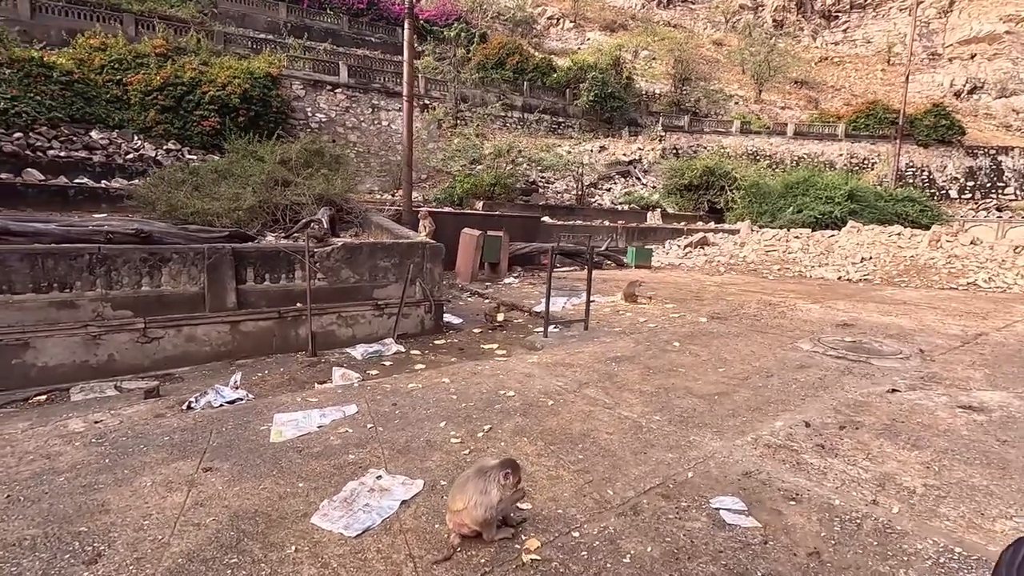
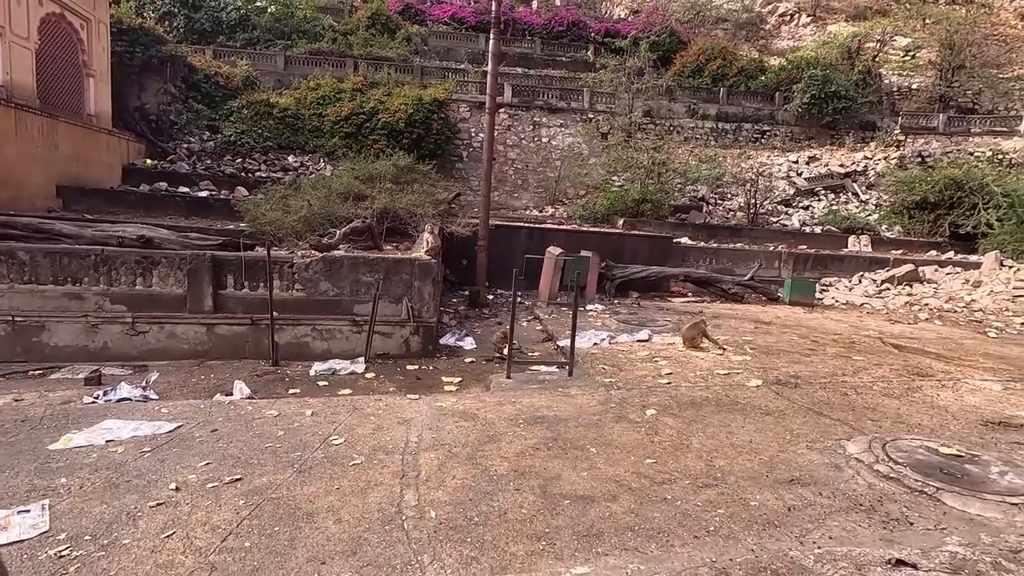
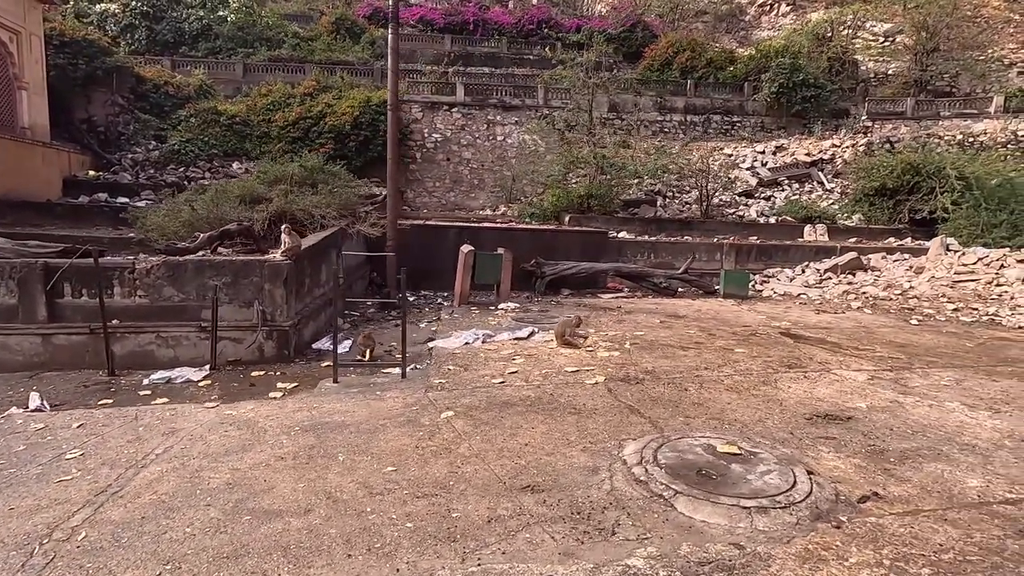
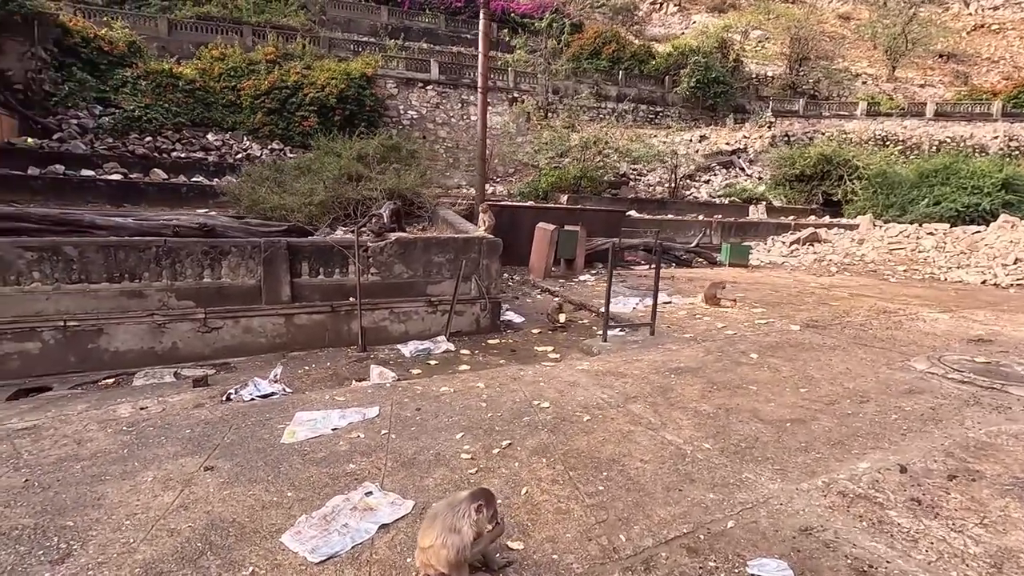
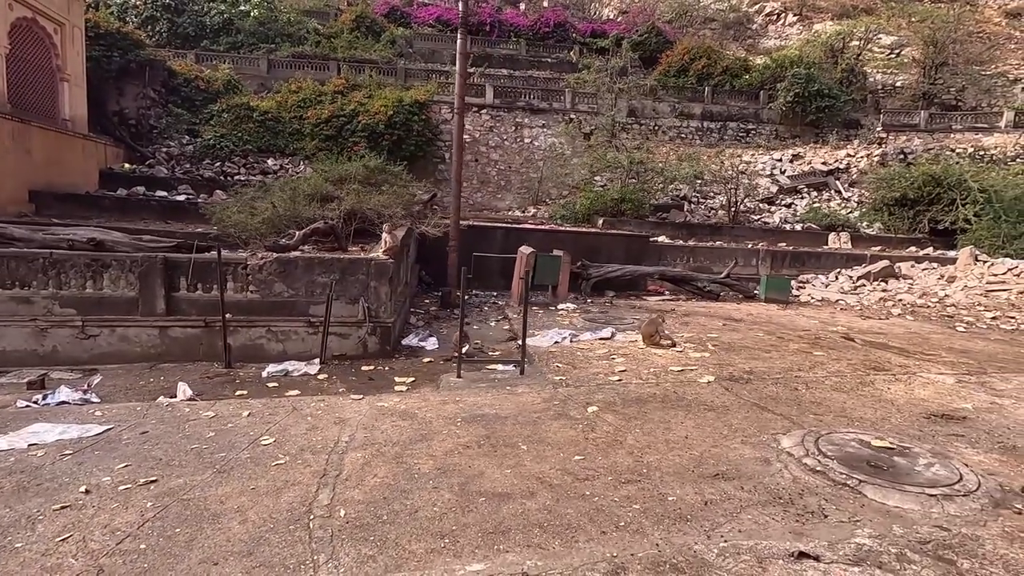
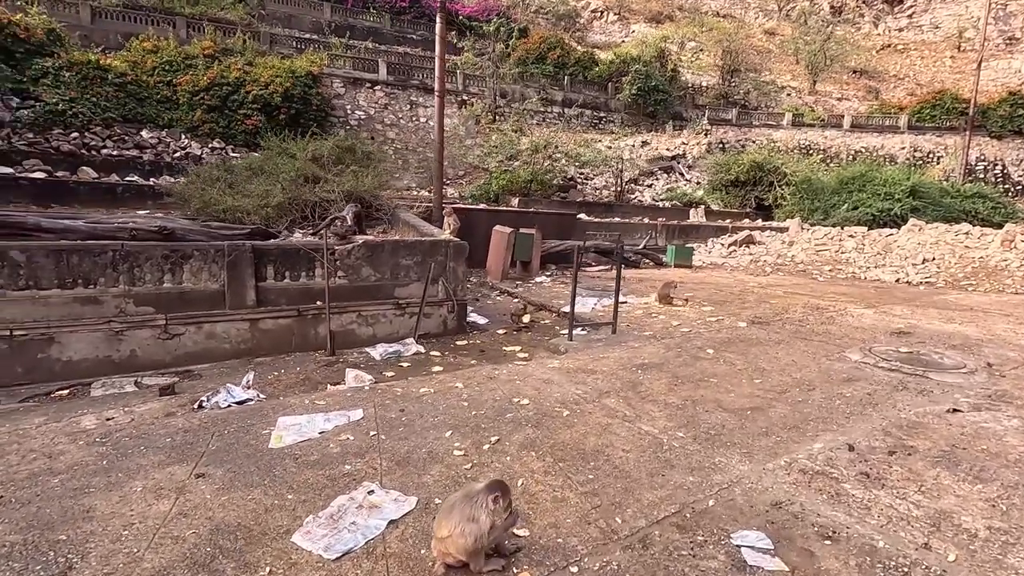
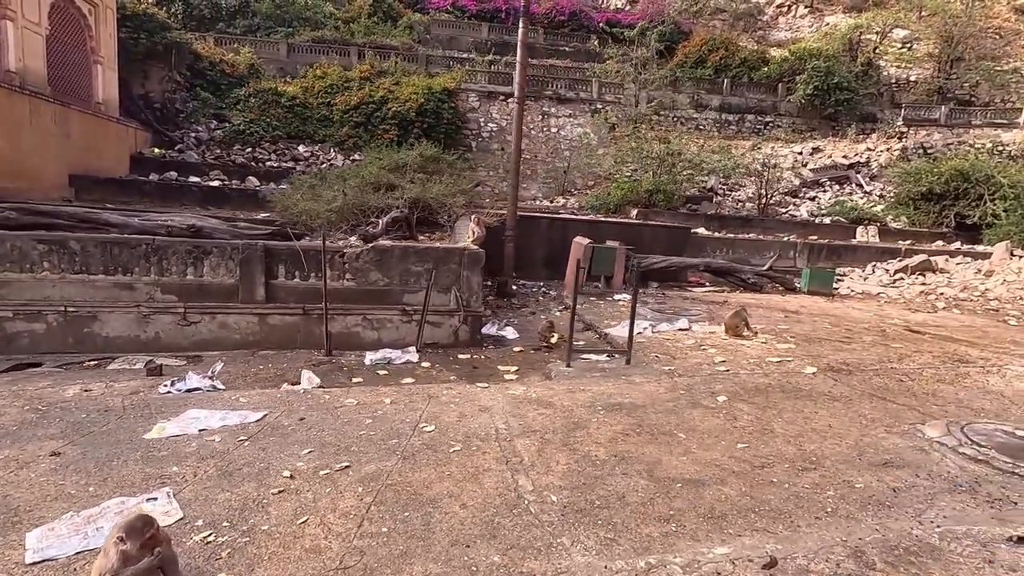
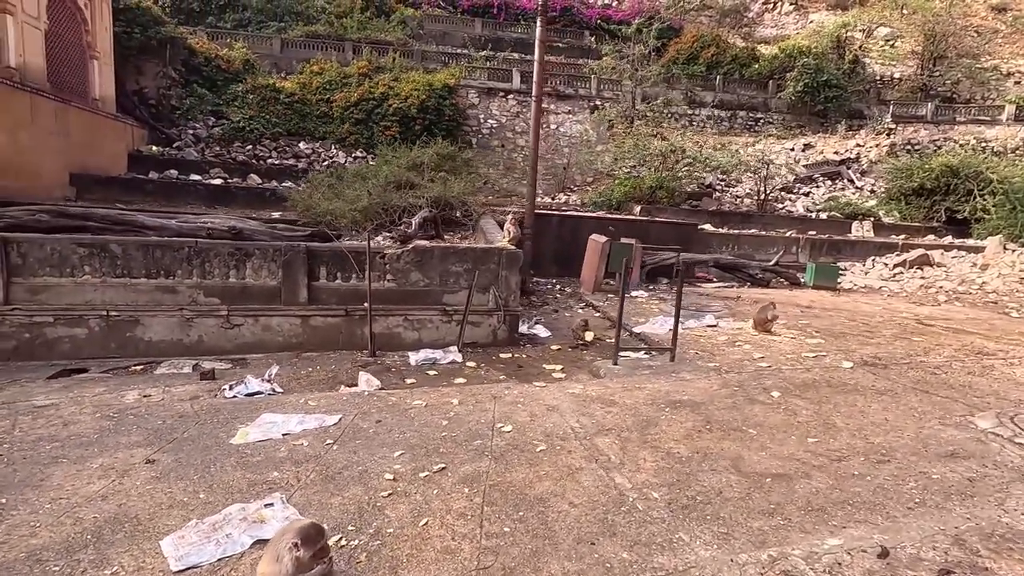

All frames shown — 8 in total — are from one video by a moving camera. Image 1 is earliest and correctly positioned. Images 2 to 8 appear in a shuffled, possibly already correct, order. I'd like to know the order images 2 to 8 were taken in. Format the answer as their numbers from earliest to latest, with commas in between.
6, 4, 8, 7, 2, 5, 3
